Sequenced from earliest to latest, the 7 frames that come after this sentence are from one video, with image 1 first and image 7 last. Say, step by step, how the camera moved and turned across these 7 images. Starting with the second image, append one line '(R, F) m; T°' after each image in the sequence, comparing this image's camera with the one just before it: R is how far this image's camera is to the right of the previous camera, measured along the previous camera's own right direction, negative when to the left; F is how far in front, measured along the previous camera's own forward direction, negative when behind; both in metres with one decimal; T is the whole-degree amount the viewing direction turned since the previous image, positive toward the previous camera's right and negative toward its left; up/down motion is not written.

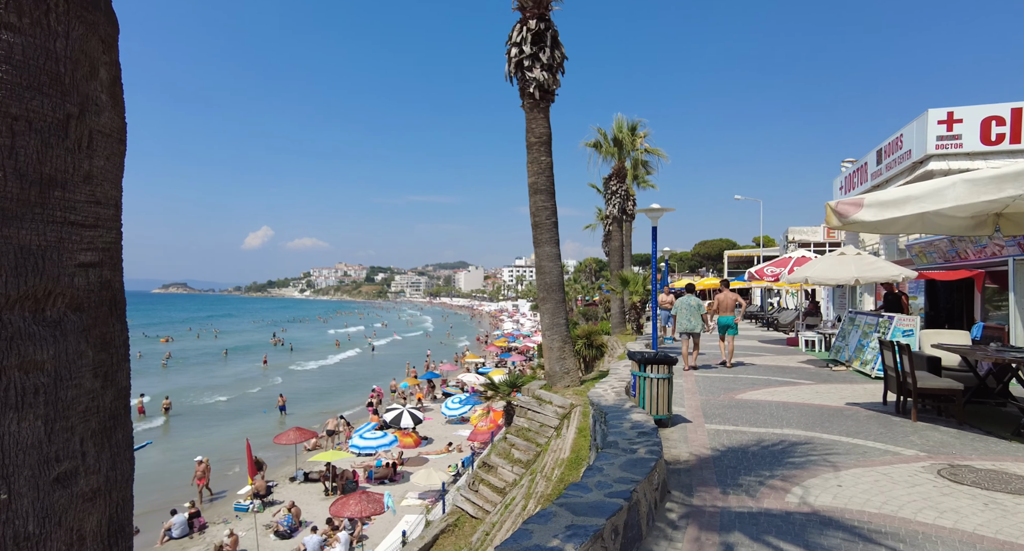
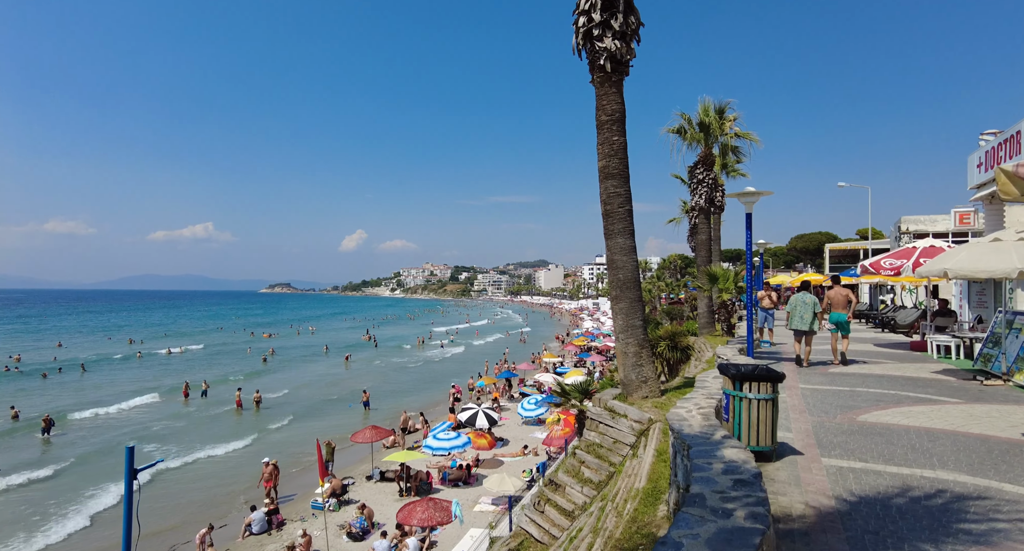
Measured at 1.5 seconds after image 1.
(+0.2, +0.9) m; -9°
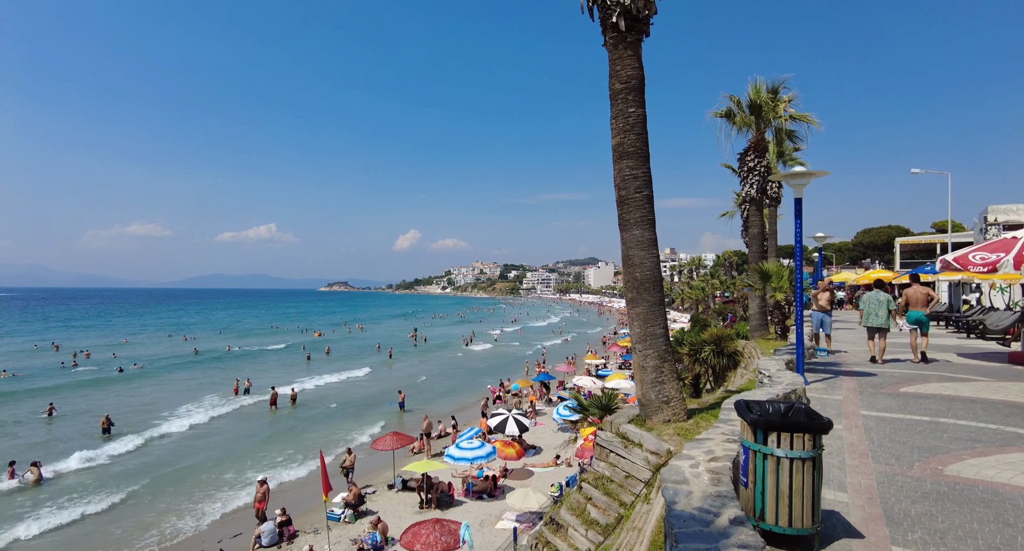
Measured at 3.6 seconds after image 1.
(+0.7, +1.2) m; -5°
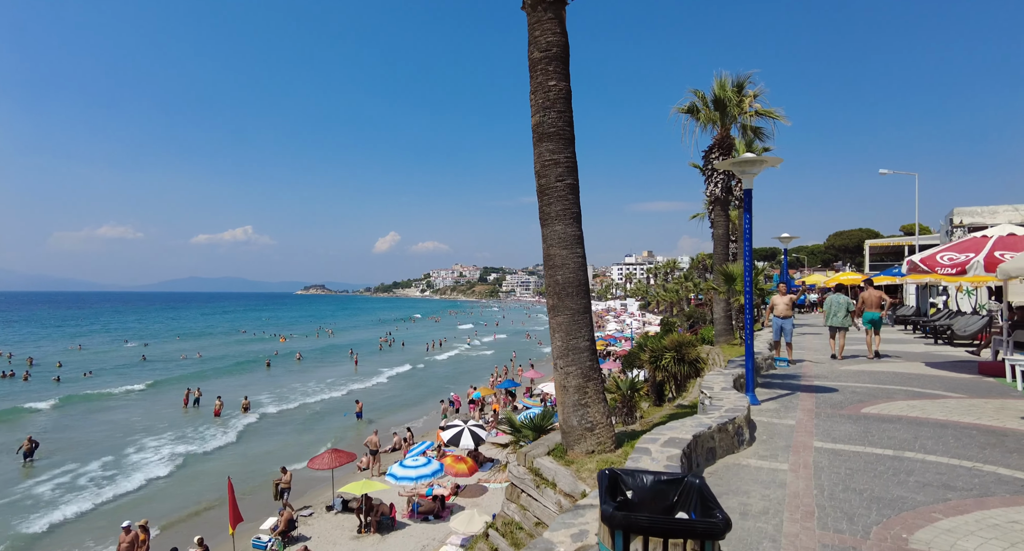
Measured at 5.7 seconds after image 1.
(+0.9, +1.1) m; +2°
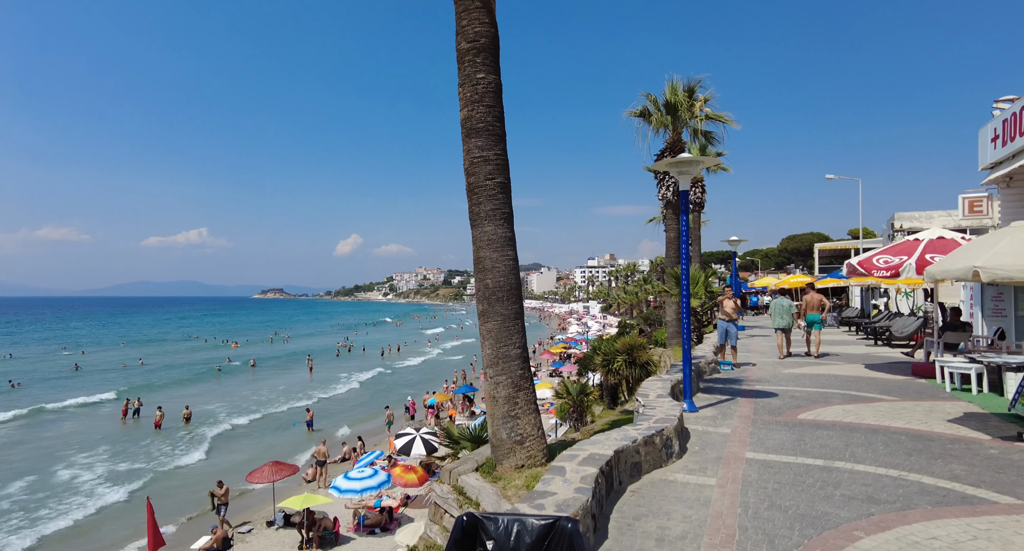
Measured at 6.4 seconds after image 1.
(+0.4, +0.3) m; +4°
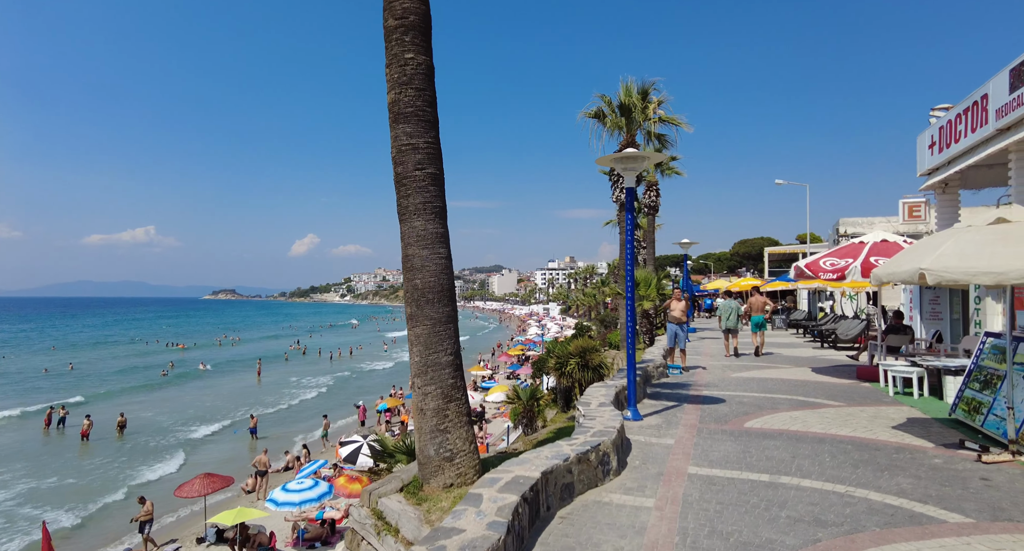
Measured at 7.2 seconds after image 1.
(+0.3, +0.4) m; +4°
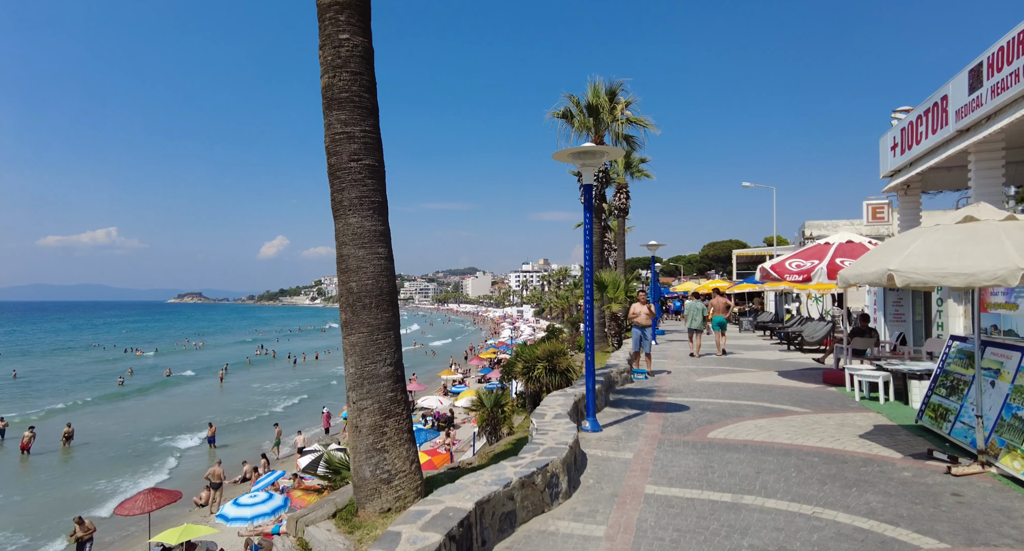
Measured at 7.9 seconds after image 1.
(+0.2, +0.4) m; +3°
